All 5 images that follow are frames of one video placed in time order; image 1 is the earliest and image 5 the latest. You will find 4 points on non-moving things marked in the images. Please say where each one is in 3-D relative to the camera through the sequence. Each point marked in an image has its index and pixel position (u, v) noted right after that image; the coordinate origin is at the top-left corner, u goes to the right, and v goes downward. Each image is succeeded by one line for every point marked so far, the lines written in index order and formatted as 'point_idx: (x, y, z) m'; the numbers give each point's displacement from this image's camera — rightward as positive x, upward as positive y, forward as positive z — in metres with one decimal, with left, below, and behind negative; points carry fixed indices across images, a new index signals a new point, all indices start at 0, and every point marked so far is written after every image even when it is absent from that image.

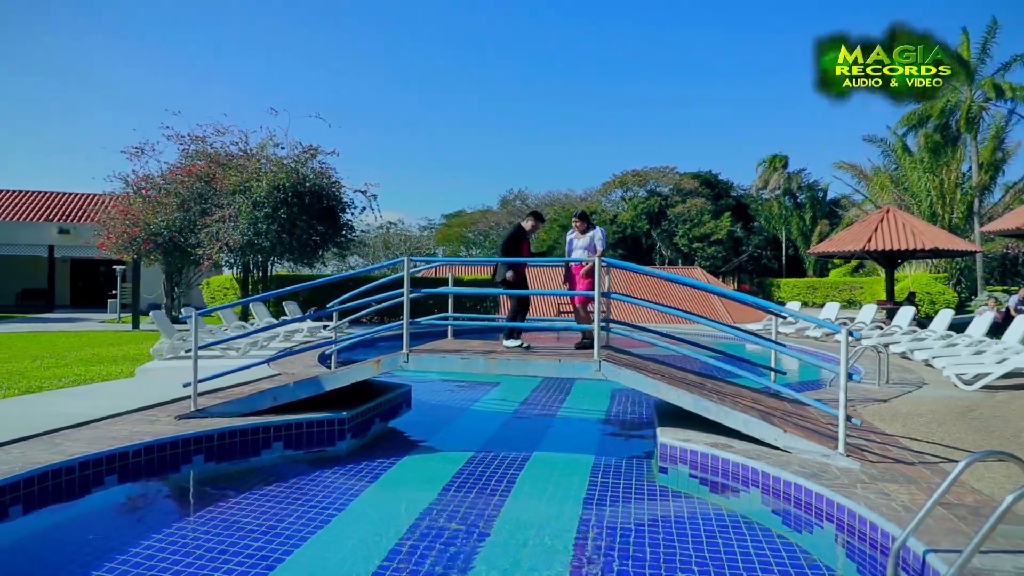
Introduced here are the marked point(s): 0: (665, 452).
0: (+1.2, -1.3, +5.5) m
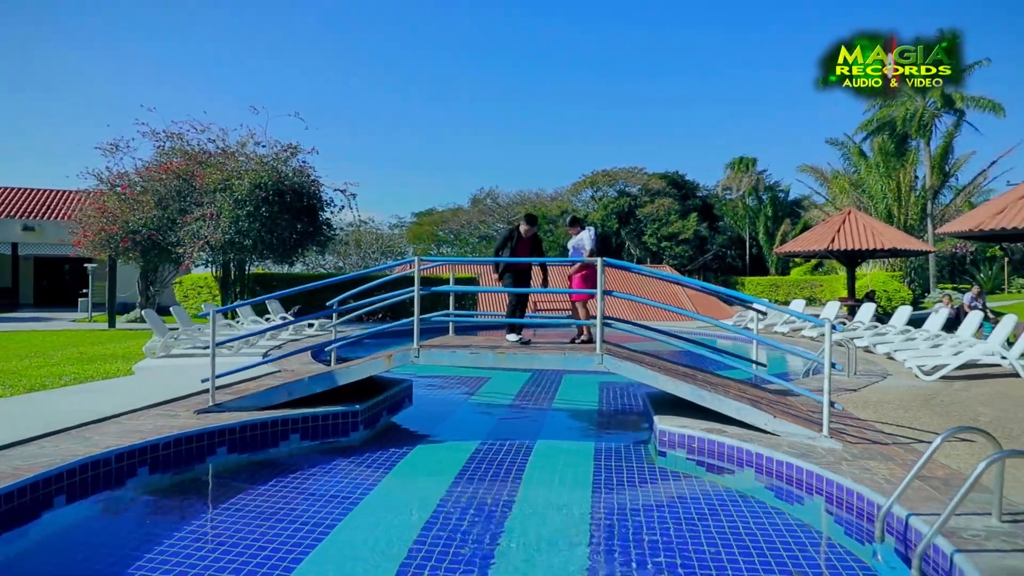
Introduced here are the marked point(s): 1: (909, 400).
0: (+1.3, -1.3, +6.0) m
1: (+4.3, -1.2, +7.4) m
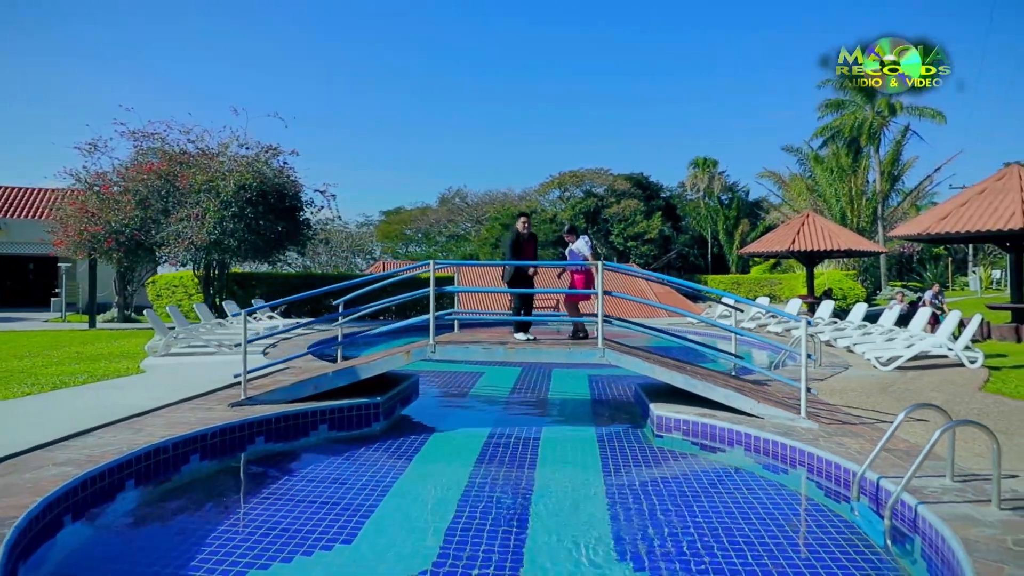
0: (+1.4, -1.3, +6.7) m
1: (+4.3, -1.2, +8.3) m
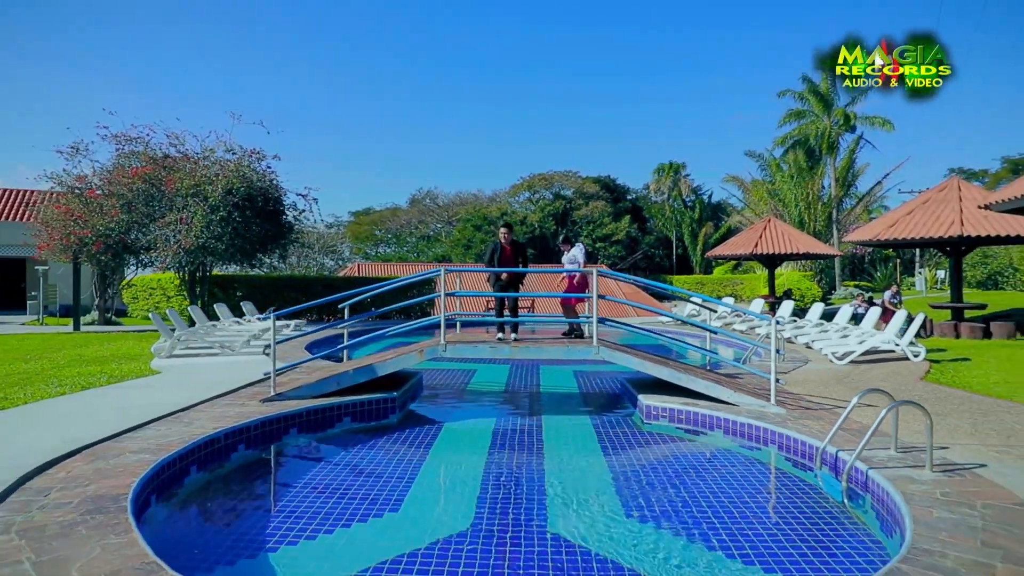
0: (+1.5, -1.4, +7.6) m
1: (+4.3, -1.2, +9.4) m
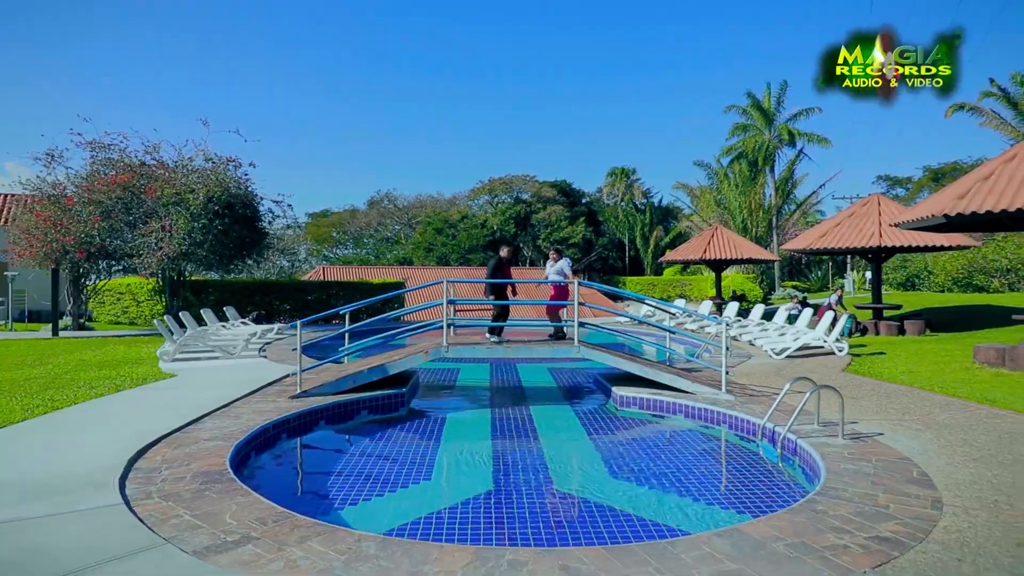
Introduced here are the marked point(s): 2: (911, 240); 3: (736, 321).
0: (+1.4, -1.5, +9.1) m
1: (+4.1, -1.3, +11.0) m
2: (+8.3, +1.0, +14.5) m
3: (+5.5, -0.8, +17.3) m
